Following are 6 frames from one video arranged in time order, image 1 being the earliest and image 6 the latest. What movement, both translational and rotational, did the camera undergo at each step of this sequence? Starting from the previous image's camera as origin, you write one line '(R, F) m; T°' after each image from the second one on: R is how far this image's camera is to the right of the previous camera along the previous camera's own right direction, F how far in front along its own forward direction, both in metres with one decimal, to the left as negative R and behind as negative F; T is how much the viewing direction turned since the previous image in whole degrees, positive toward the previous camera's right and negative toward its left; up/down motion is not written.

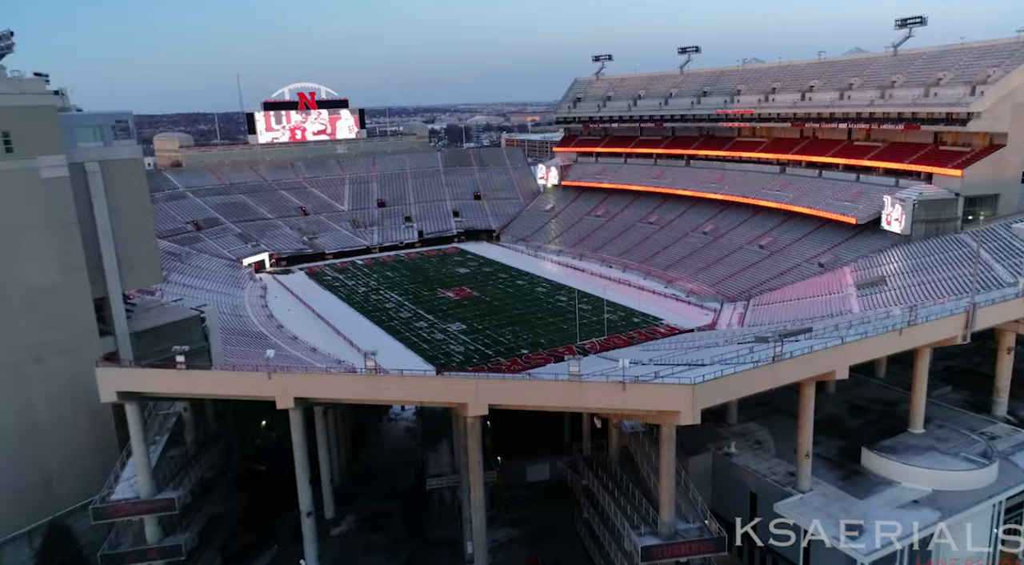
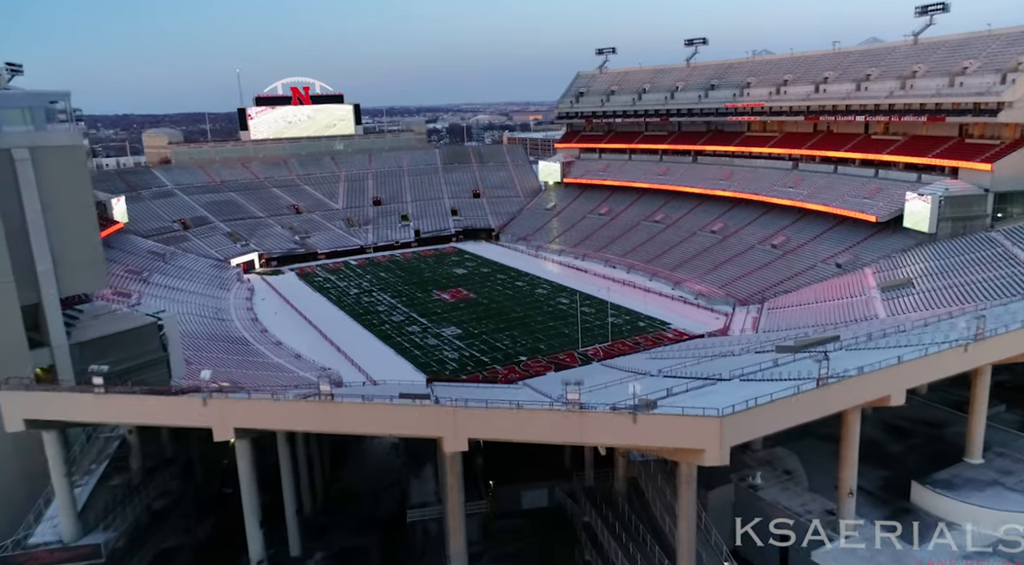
(+0.2, +1.9) m; 0°
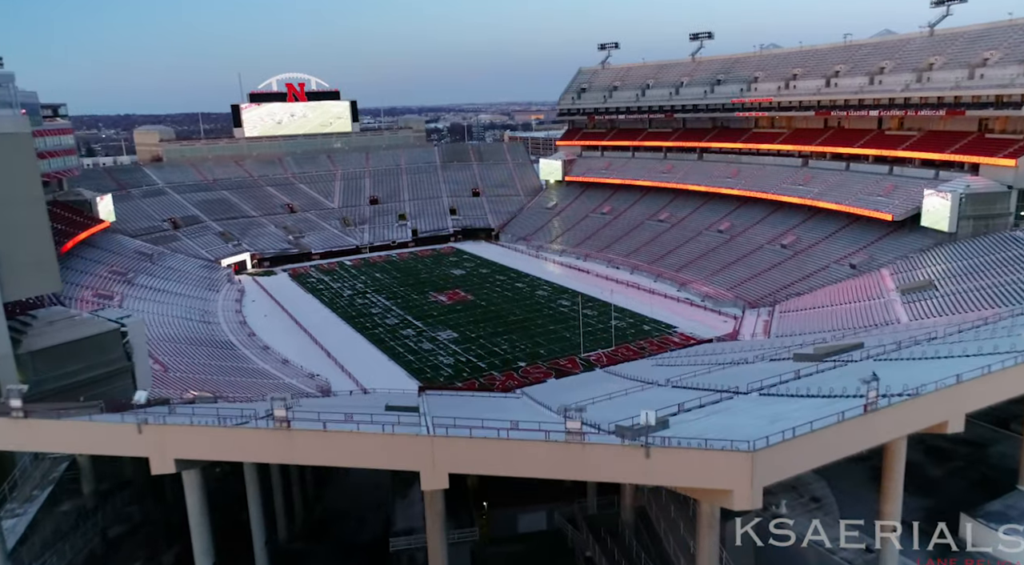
(+0.1, +1.3) m; 0°
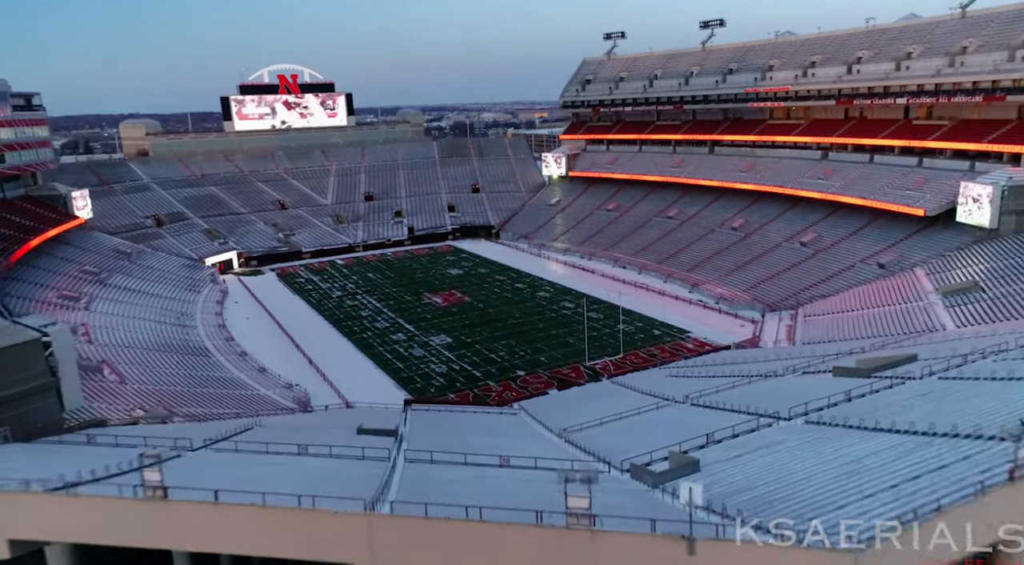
(+0.2, +2.3) m; 0°
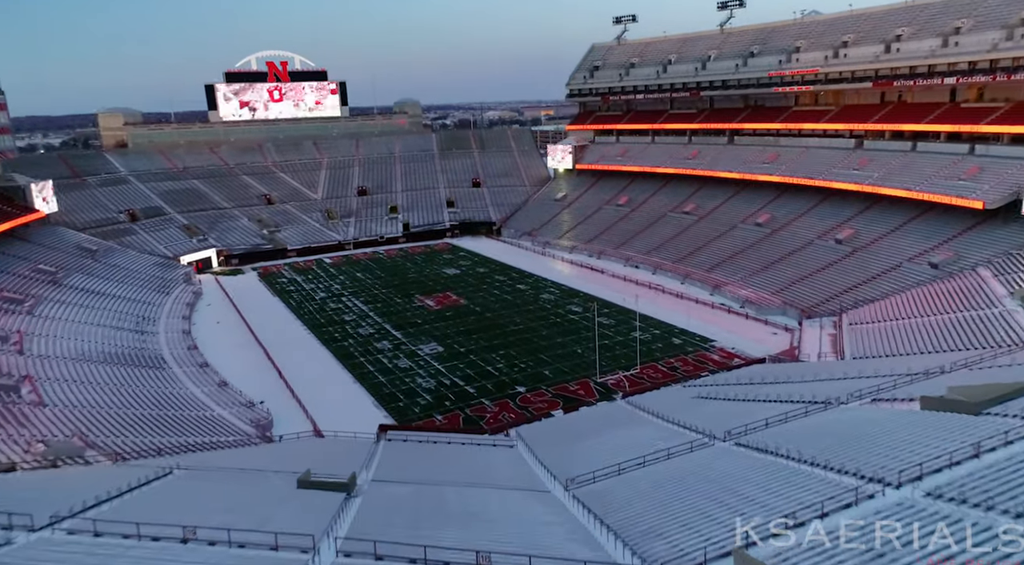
(+0.2, +3.2) m; 0°
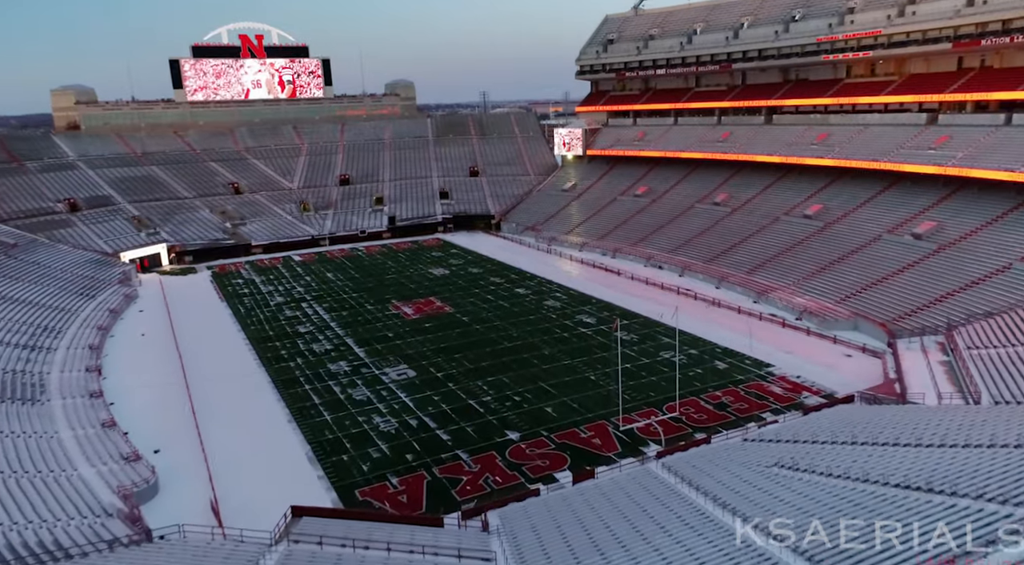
(+0.4, +5.6) m; -1°
